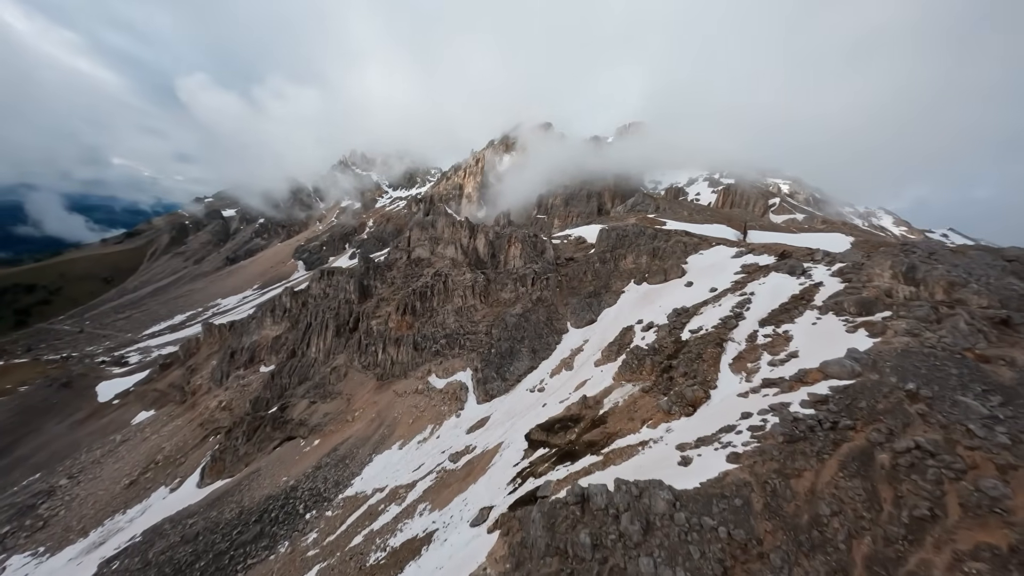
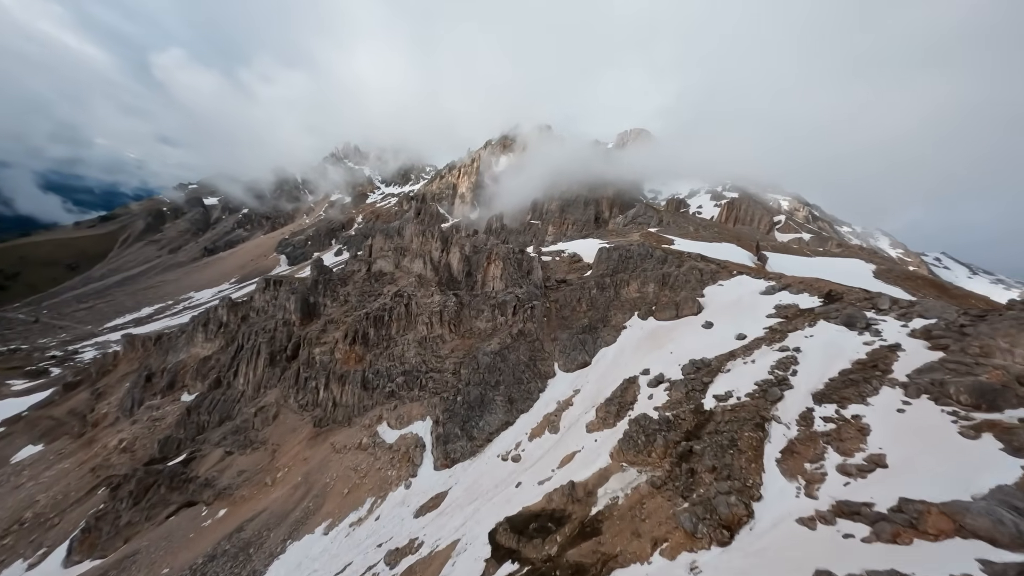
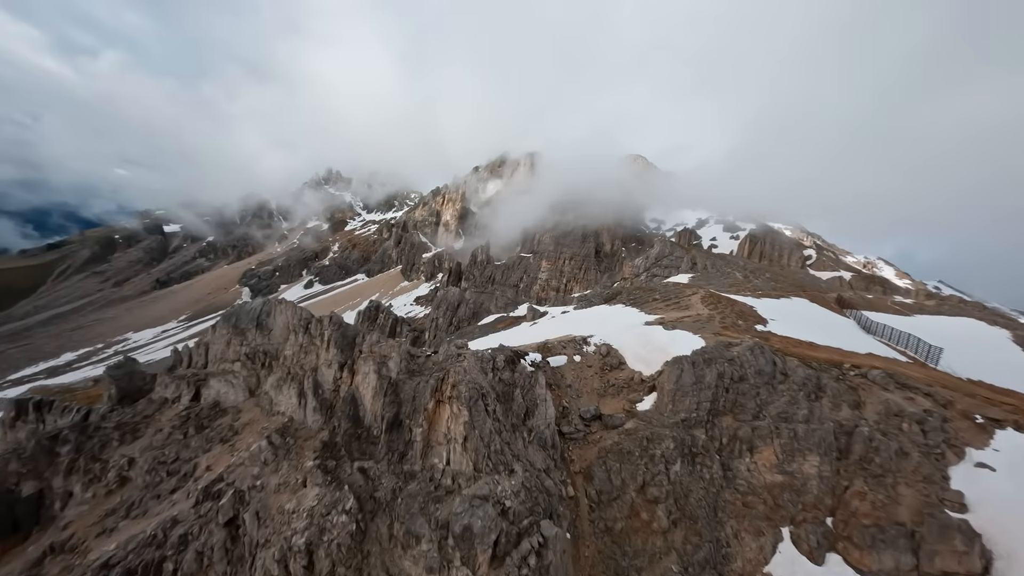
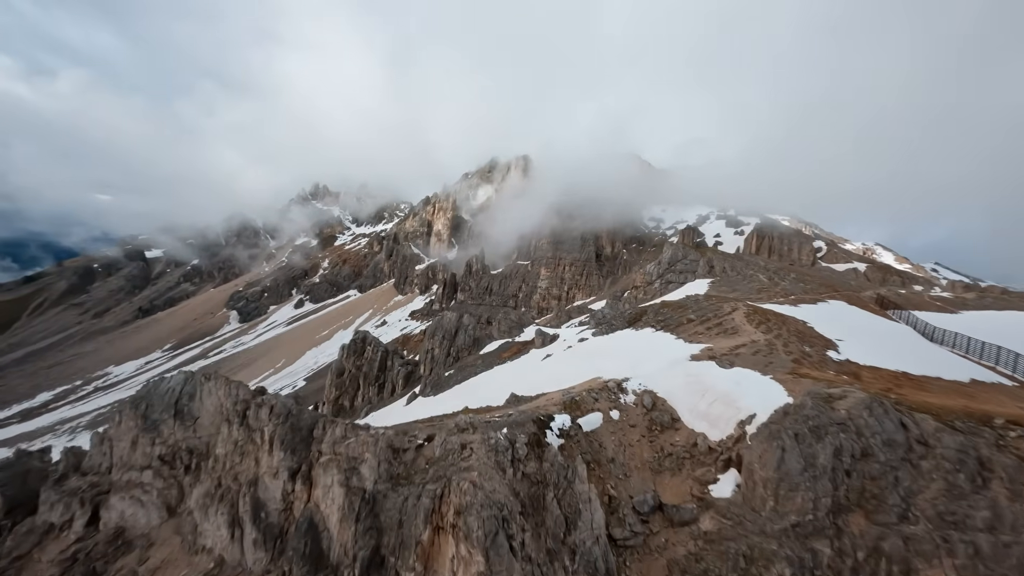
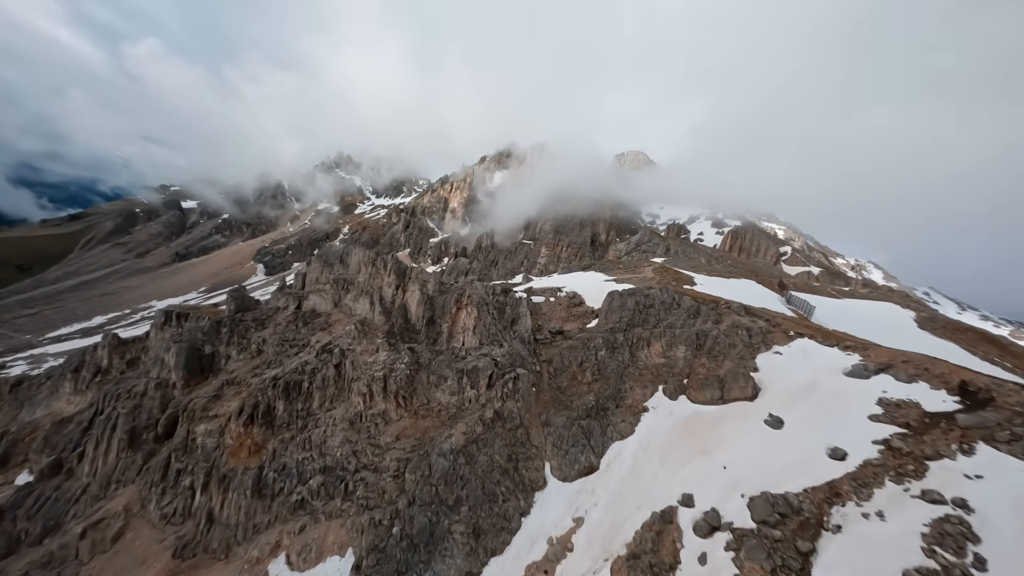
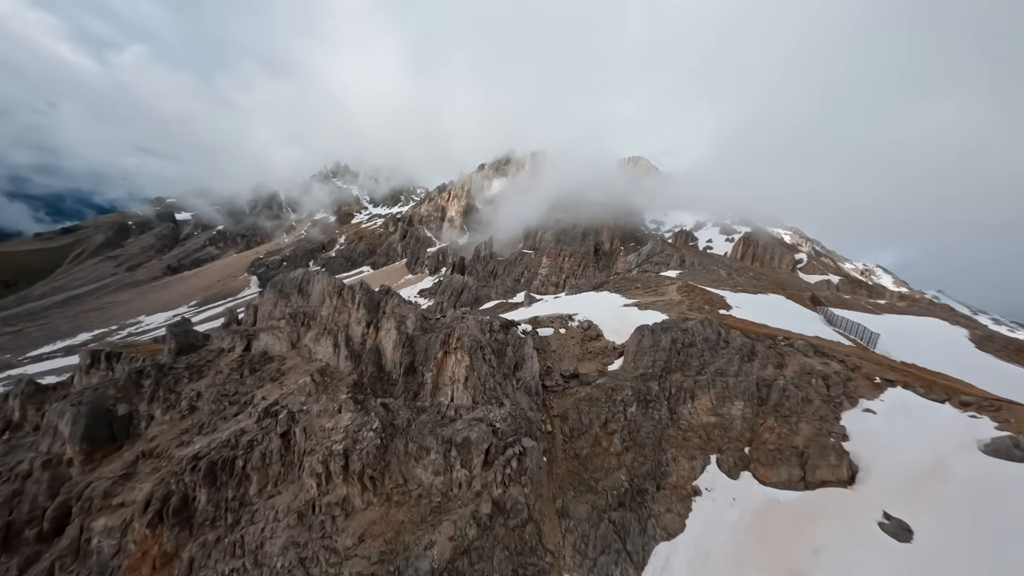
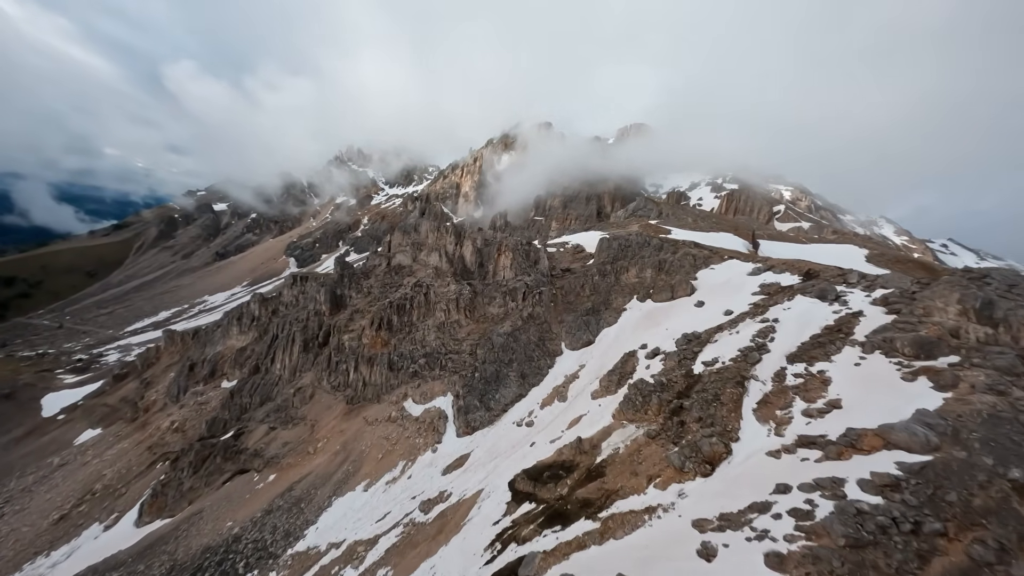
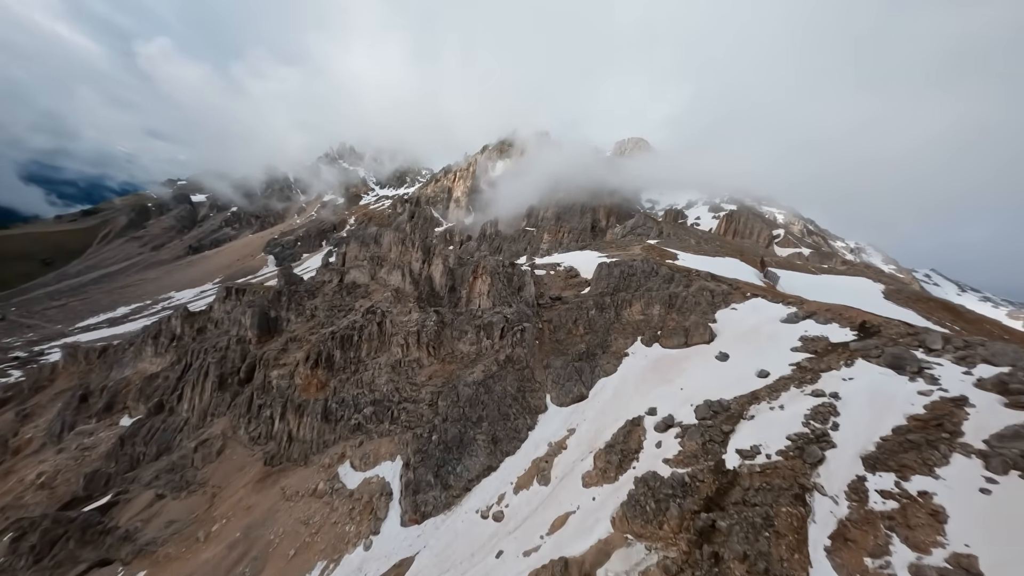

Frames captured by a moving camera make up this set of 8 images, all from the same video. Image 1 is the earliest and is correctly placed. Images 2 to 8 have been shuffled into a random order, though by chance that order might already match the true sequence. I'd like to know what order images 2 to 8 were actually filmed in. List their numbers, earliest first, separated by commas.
7, 2, 8, 5, 6, 3, 4
